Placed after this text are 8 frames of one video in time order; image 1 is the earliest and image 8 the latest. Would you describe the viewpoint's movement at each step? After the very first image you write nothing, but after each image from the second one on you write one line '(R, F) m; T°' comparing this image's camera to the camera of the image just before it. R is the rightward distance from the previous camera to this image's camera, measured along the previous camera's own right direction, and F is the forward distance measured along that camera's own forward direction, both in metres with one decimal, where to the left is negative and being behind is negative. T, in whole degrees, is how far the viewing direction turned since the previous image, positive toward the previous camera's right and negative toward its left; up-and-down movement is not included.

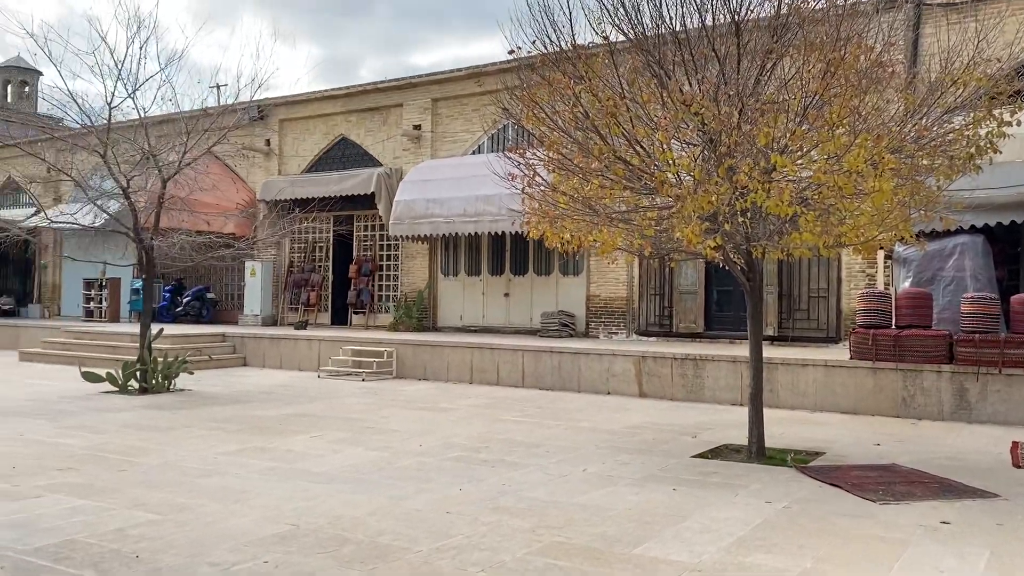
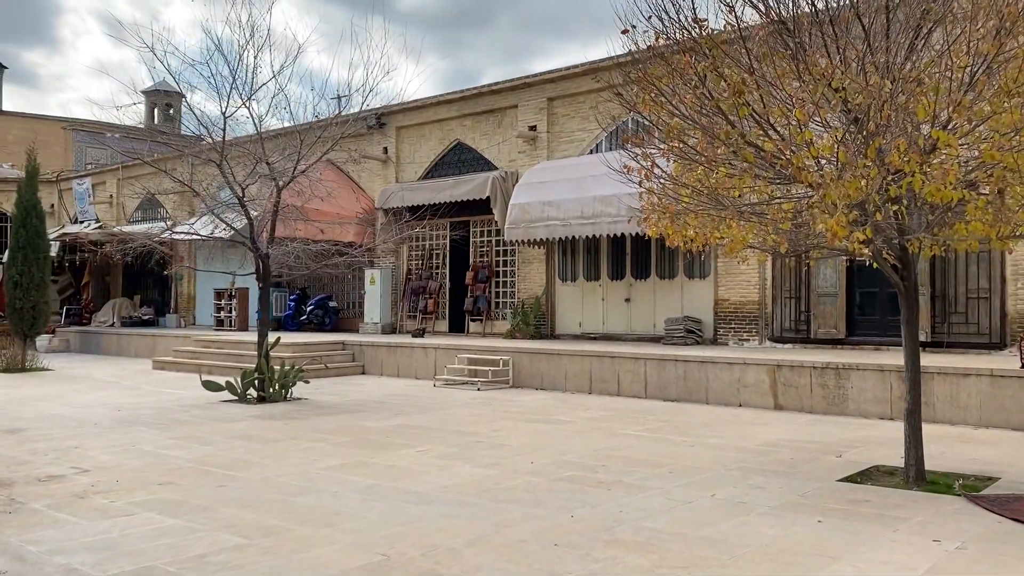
(+0.1, +0.6) m; -8°
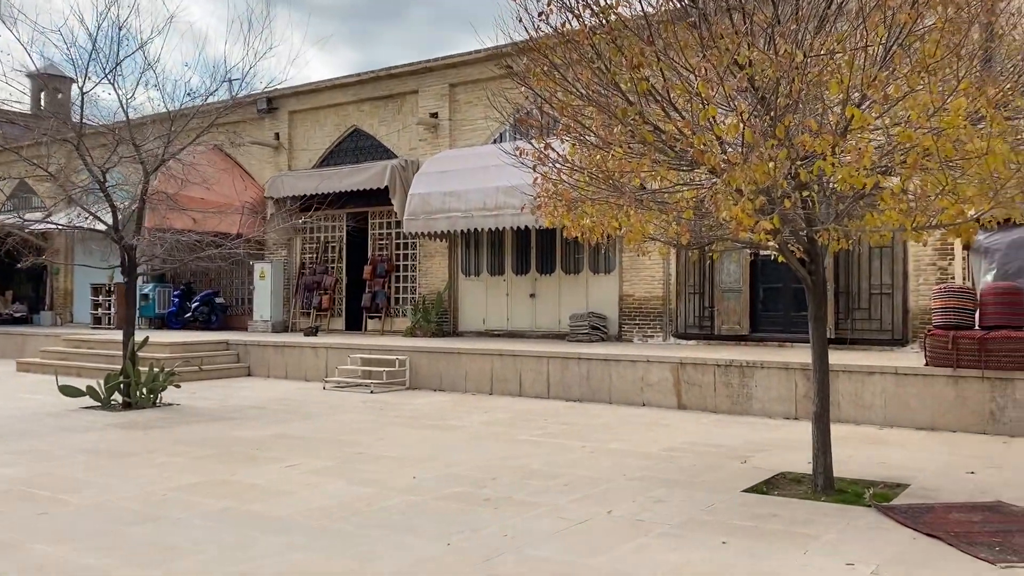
(+0.3, +0.7) m; +6°
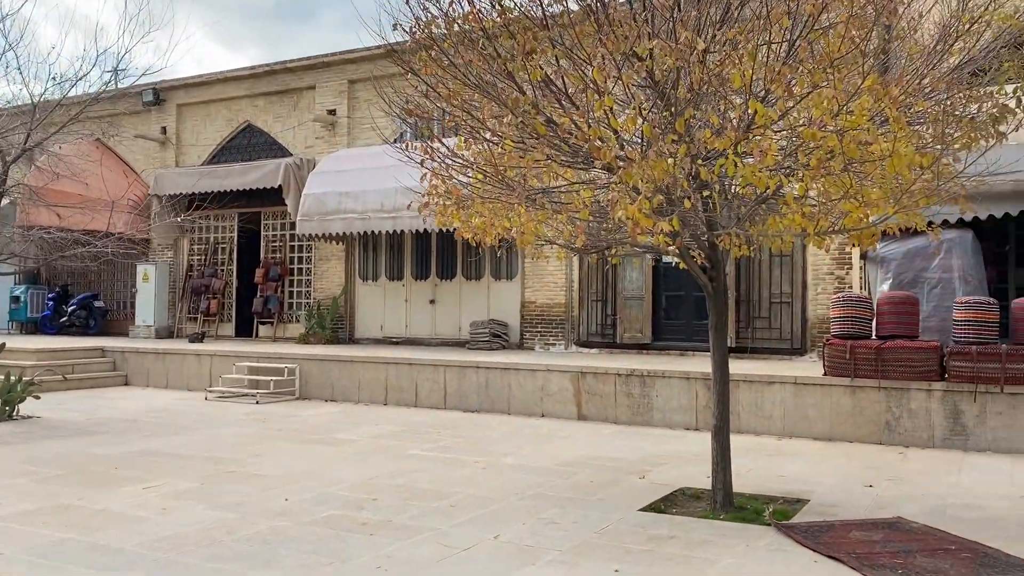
(+0.2, +0.4) m; +6°
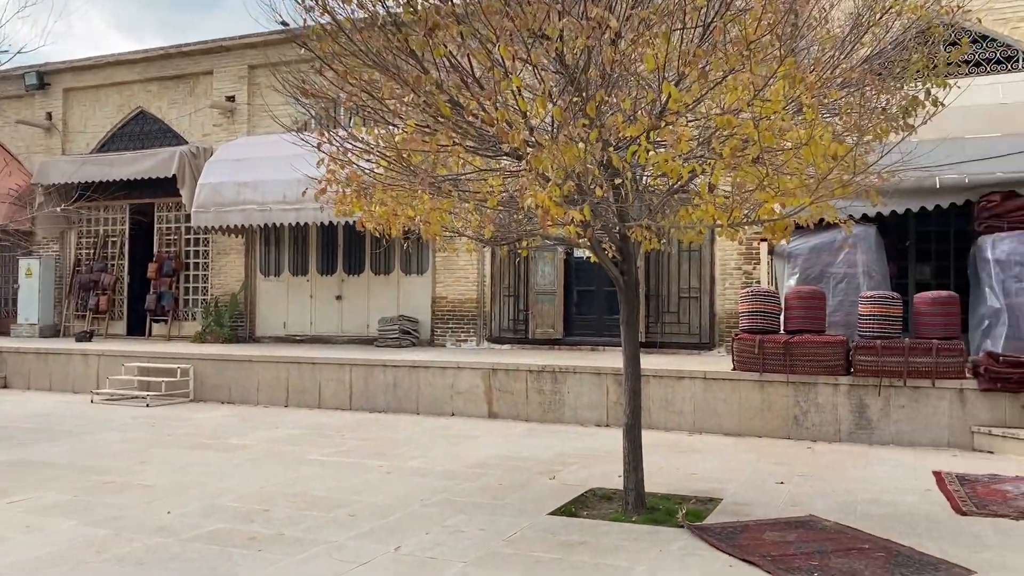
(+0.1, +0.3) m; +6°
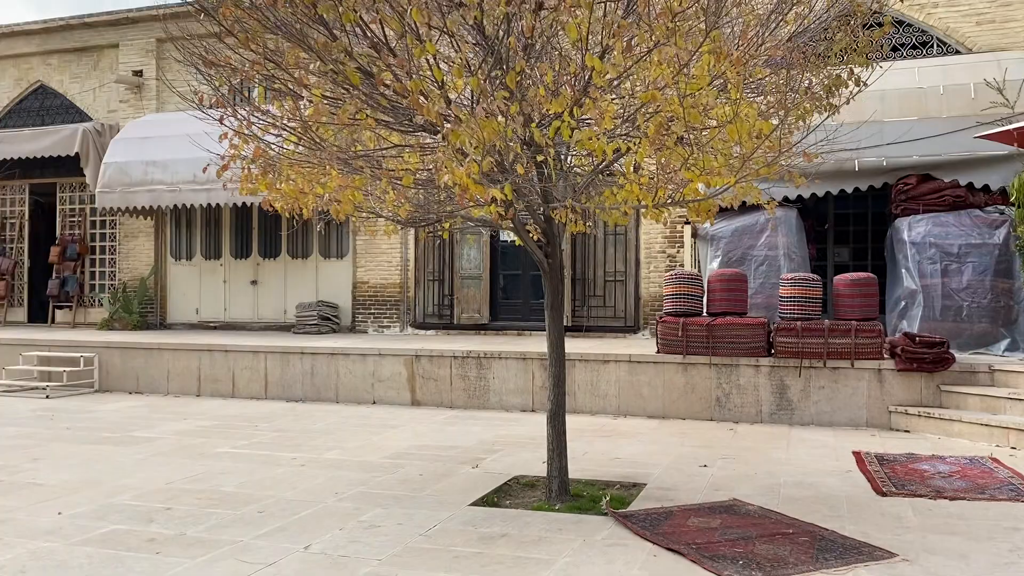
(+0.1, +0.2) m; +5°
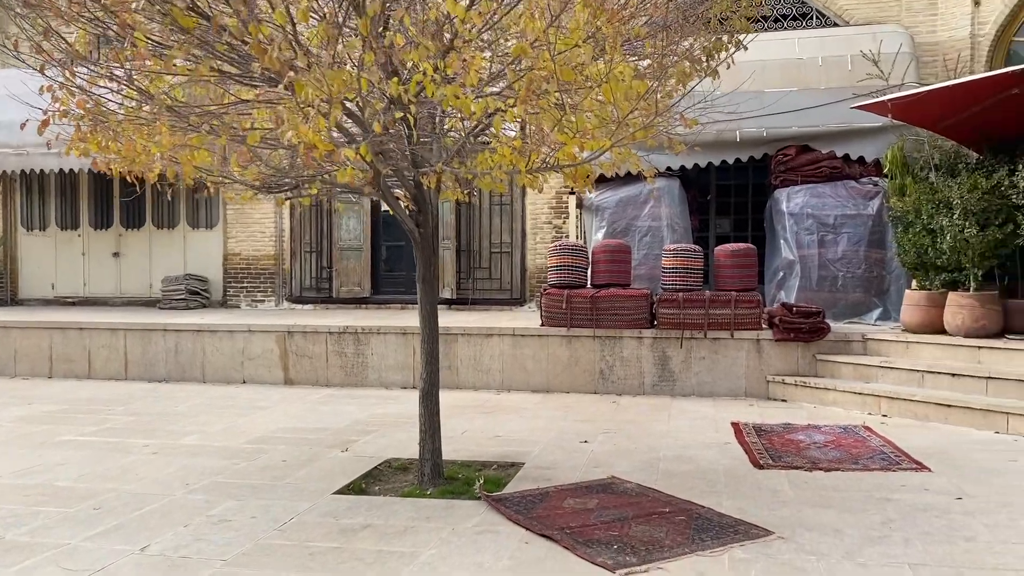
(+0.2, +0.3) m; +7°
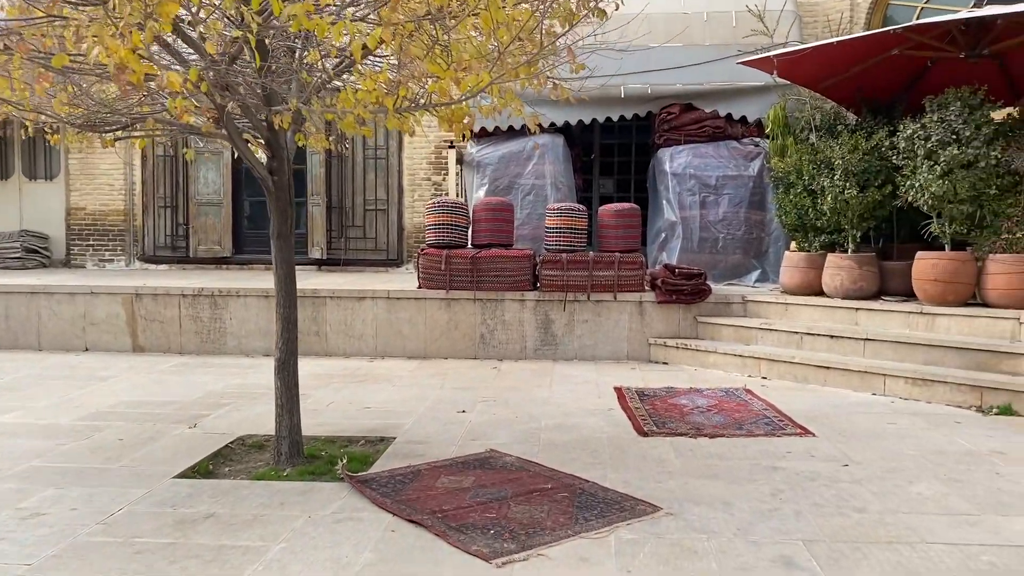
(+0.1, +0.4) m; +8°
